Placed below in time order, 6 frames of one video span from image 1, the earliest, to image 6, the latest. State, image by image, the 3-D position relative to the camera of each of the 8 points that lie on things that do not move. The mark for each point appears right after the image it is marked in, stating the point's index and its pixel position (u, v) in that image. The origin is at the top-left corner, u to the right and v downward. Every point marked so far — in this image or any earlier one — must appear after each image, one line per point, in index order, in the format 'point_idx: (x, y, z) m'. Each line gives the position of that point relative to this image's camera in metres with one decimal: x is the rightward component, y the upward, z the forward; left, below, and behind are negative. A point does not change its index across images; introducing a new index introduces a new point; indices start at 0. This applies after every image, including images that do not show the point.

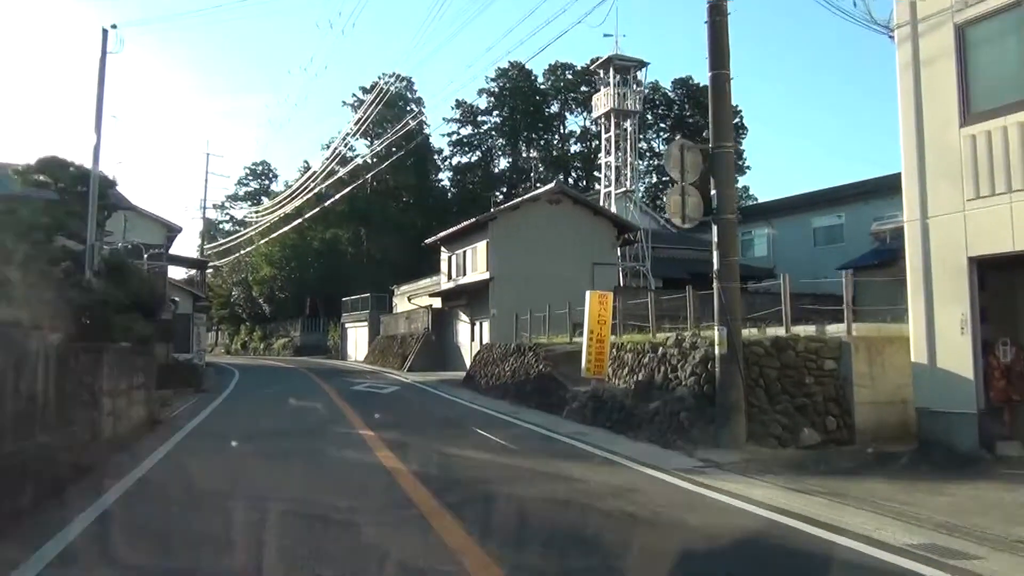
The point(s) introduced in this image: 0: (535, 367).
0: (+0.5, -1.6, +19.1) m
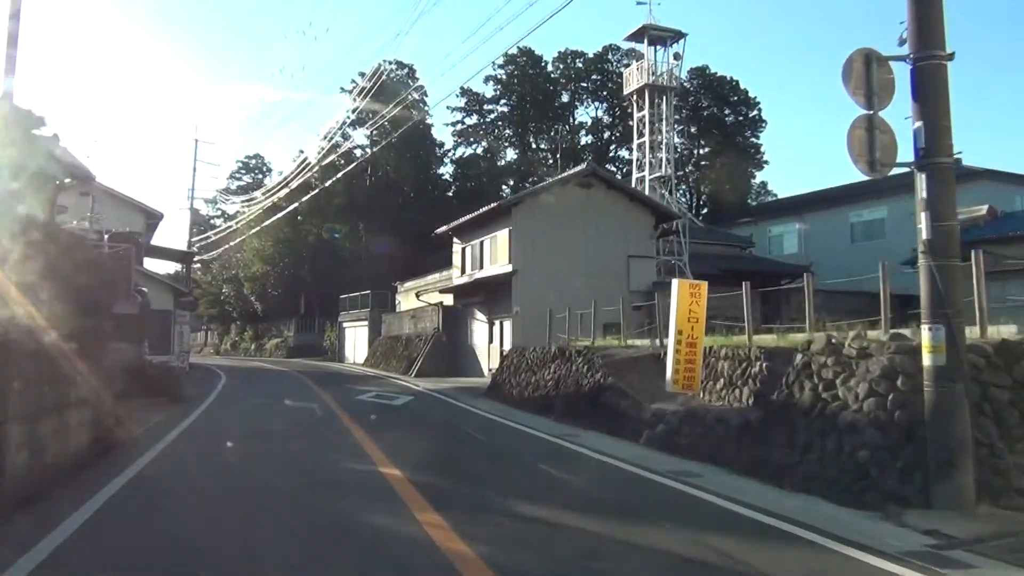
0: (+1.3, -1.4, +15.3) m
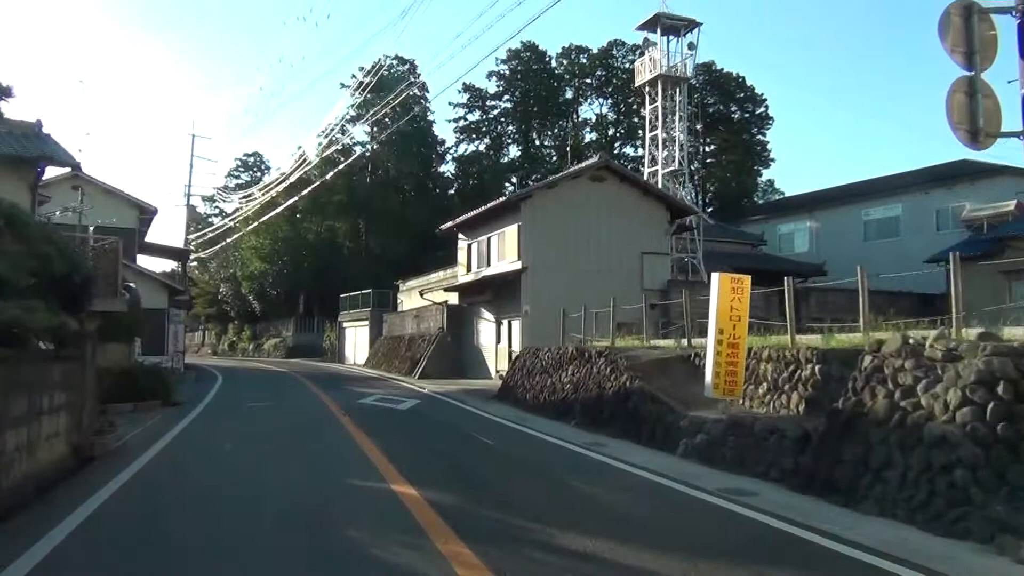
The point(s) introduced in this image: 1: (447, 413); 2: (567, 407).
0: (+1.6, -1.4, +14.1) m
1: (-1.3, -2.4, +18.7) m
2: (+0.9, -2.0, +15.7) m
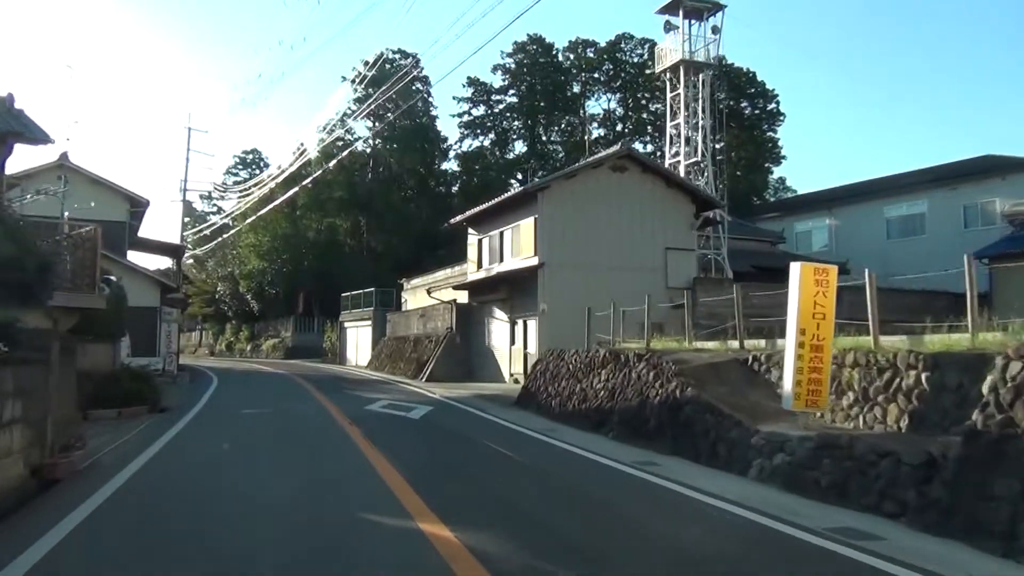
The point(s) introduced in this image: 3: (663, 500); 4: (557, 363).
0: (+2.0, -1.3, +12.3) m
1: (-0.9, -2.3, +17.0) m
2: (+1.3, -1.9, +13.9) m
3: (+1.4, -2.0, +9.1) m
4: (+0.8, -1.4, +17.4) m
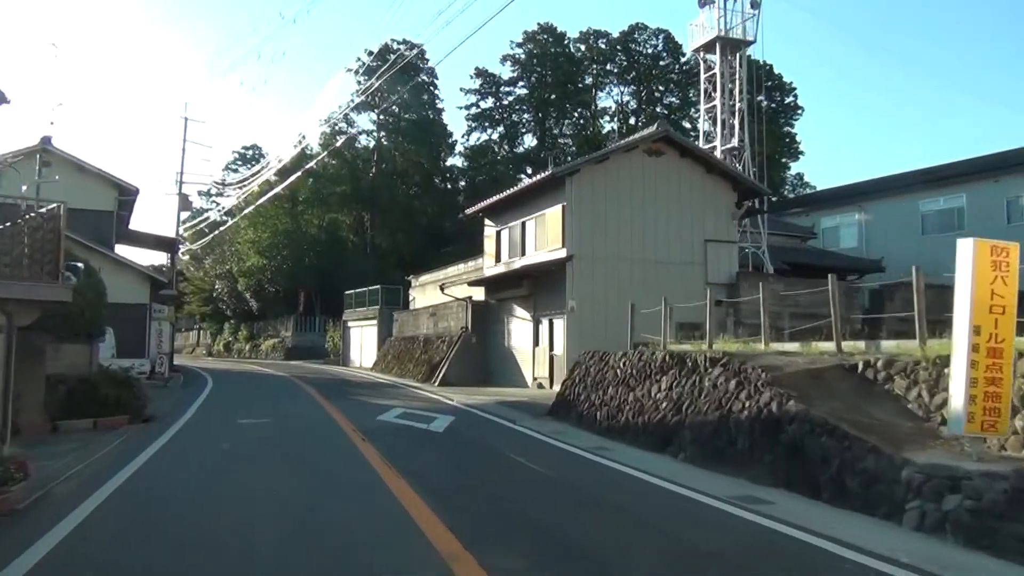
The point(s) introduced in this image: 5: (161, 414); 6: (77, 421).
0: (+2.5, -1.2, +10.0) m
1: (-0.3, -2.2, +14.6) m
2: (+1.9, -1.8, +11.6) m
3: (+2.0, -1.9, +6.7) m
4: (+1.4, -1.3, +15.1) m
5: (-6.4, -2.3, +17.7) m
6: (-6.8, -2.1, +15.1) m
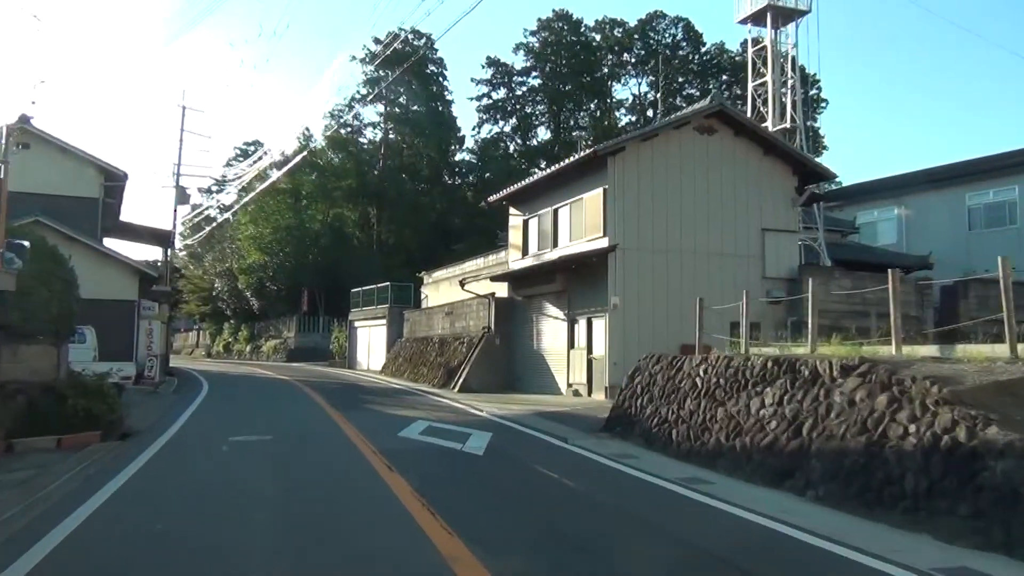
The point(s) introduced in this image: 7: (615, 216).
0: (+3.2, -1.0, +7.3) m
1: (+0.4, -2.1, +12.0) m
2: (+2.6, -1.7, +9.0) m
3: (+2.6, -1.7, +4.1) m
4: (+2.1, -1.1, +12.4) m
5: (-5.8, -2.2, +15.0) m
6: (-6.1, -1.9, +12.4) m
7: (+2.1, +1.4, +19.3) m
